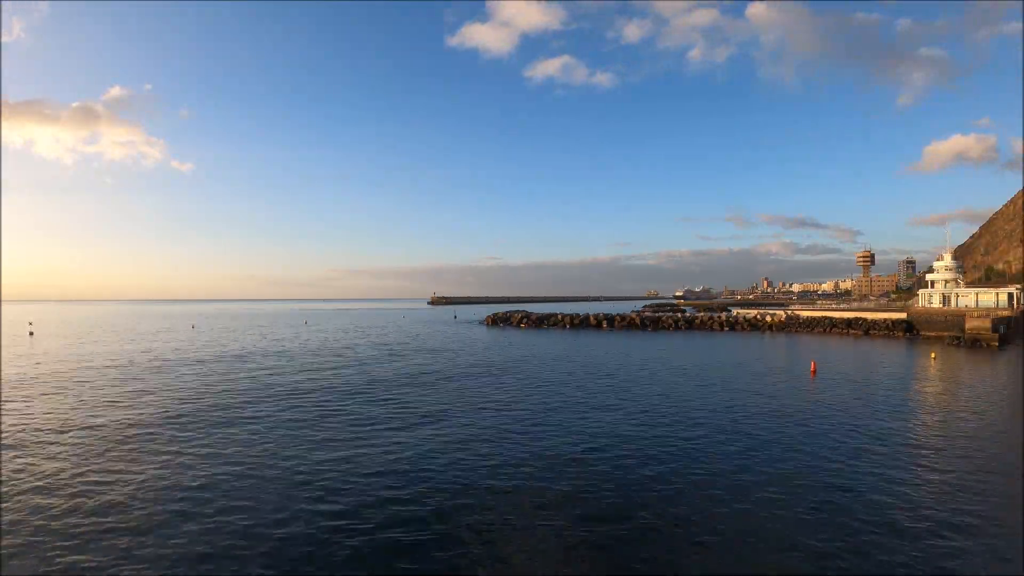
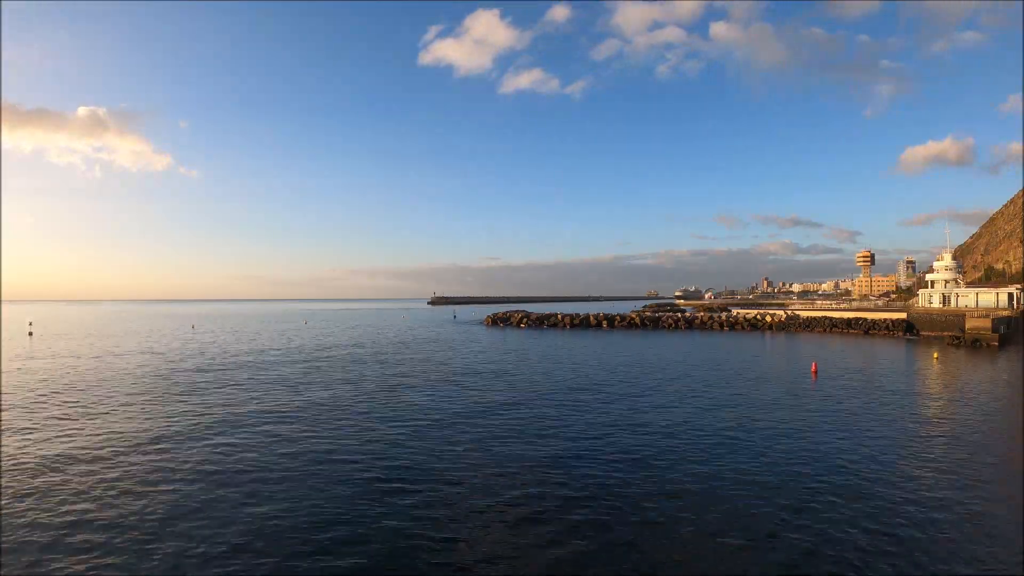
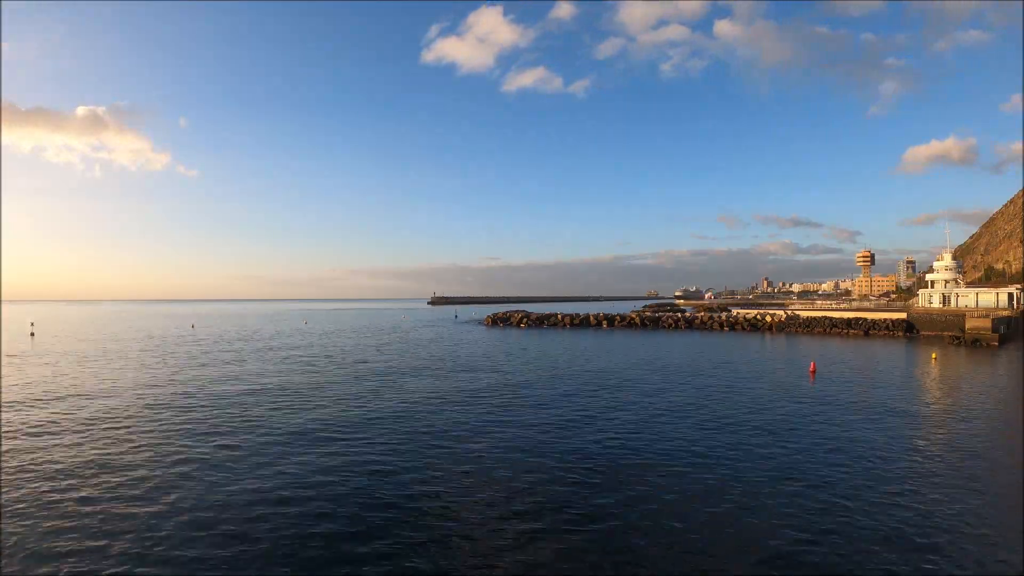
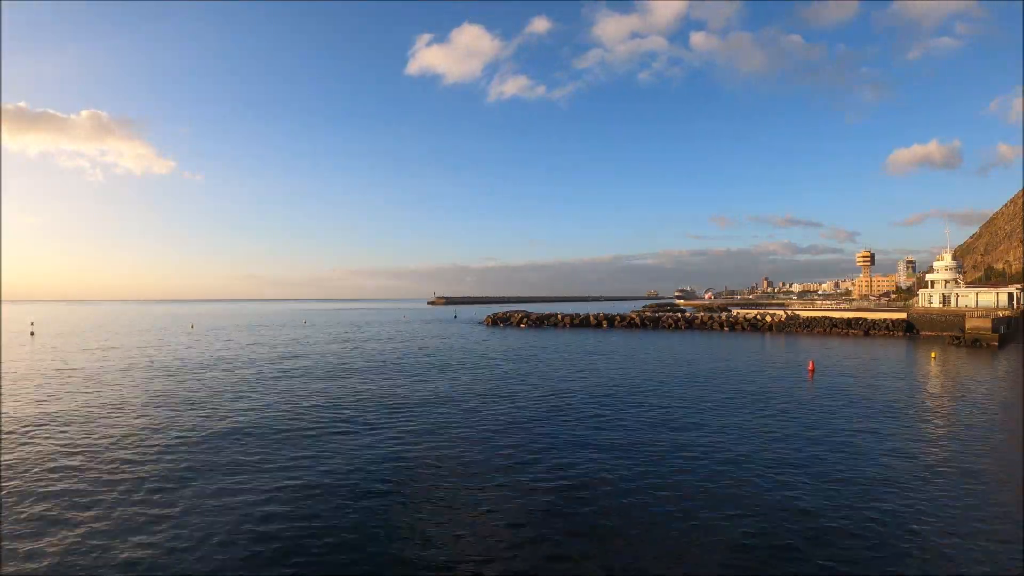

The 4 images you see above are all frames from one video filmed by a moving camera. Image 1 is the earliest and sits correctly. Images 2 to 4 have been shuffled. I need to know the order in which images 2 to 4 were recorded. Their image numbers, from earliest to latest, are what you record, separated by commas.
3, 2, 4
